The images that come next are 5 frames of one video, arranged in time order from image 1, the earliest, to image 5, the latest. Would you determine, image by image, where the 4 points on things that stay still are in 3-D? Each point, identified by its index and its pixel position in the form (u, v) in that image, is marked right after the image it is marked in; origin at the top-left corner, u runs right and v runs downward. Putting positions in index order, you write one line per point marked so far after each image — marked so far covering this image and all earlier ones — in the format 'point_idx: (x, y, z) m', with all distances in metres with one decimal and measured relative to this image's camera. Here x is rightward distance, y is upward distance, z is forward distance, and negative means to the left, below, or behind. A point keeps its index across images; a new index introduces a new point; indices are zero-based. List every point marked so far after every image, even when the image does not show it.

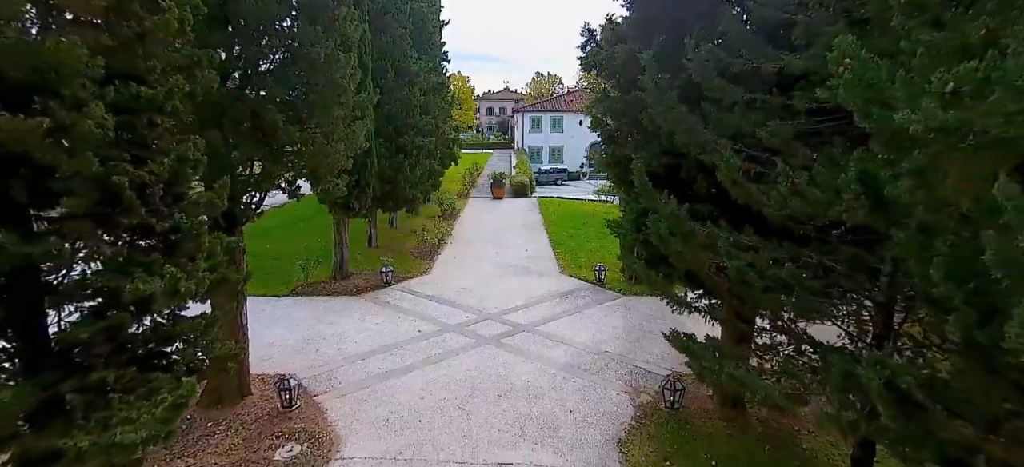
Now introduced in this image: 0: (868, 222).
0: (+1.7, +0.1, +2.0) m
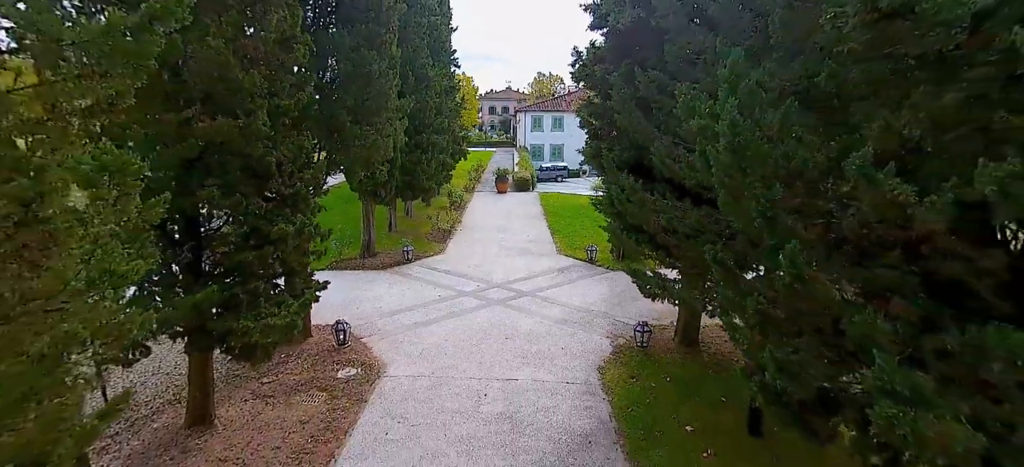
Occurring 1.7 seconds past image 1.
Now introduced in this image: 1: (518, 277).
0: (+1.8, +0.5, +3.7) m
1: (+0.2, -1.2, +11.0) m
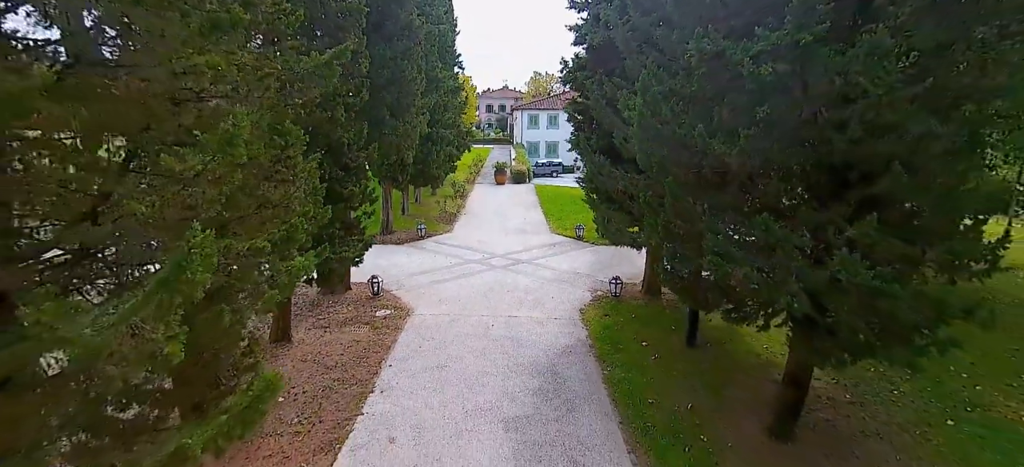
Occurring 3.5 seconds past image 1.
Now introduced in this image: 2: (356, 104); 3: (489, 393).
0: (+1.8, +1.1, +5.6) m
1: (+0.1, -0.5, +12.9) m
2: (-2.6, +2.1, +6.8) m
3: (-0.3, -2.4, +6.3) m
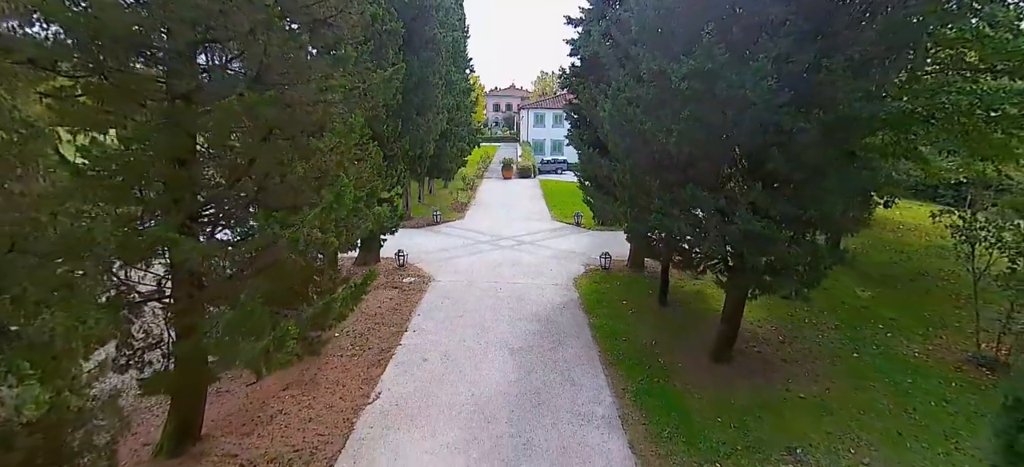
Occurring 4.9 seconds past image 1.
0: (+1.9, +1.6, +7.3) m
1: (+0.3, 0.0, +14.6) m
2: (-2.5, +2.7, +8.6) m
3: (-0.3, -1.9, +8.0) m
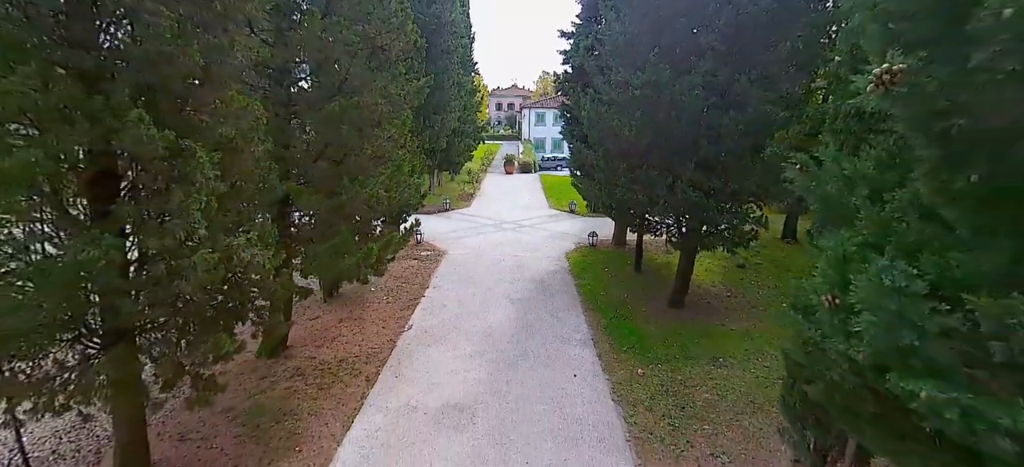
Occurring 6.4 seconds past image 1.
0: (+1.9, +2.2, +9.2) m
1: (+0.4, +0.6, +16.5) m
2: (-2.4, +3.2, +10.5) m
3: (-0.3, -1.3, +9.9) m
